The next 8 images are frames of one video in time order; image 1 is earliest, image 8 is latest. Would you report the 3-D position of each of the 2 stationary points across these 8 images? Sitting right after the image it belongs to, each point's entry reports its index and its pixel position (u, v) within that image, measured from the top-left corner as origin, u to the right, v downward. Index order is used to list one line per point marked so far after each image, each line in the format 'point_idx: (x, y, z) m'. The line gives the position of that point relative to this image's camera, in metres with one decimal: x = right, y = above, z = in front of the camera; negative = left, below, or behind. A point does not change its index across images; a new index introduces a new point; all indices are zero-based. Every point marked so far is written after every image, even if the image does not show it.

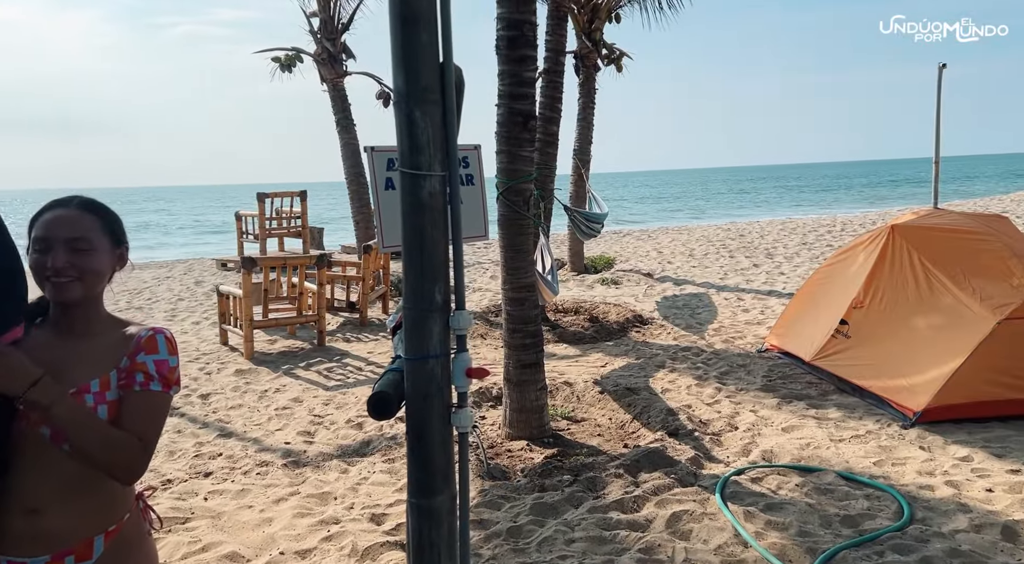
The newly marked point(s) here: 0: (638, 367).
0: (+1.0, -0.7, +5.8) m
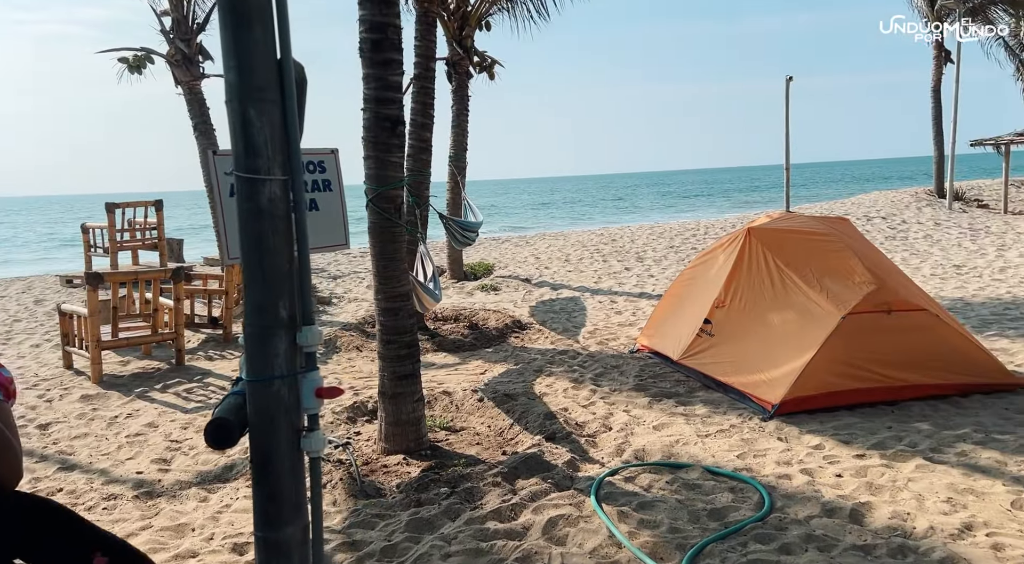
0: (0.0, -0.7, +5.8) m
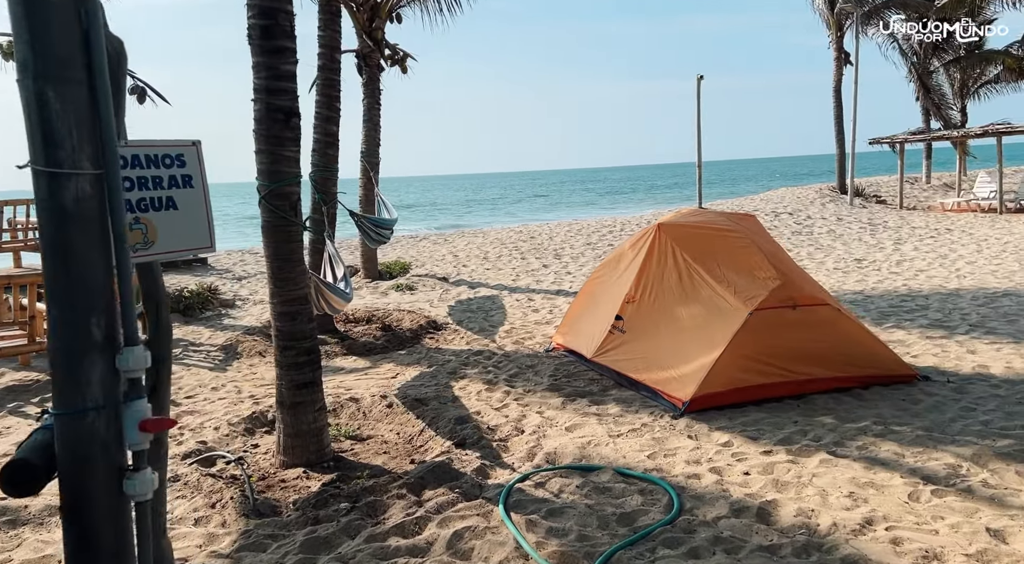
0: (-0.6, -0.7, +5.6) m
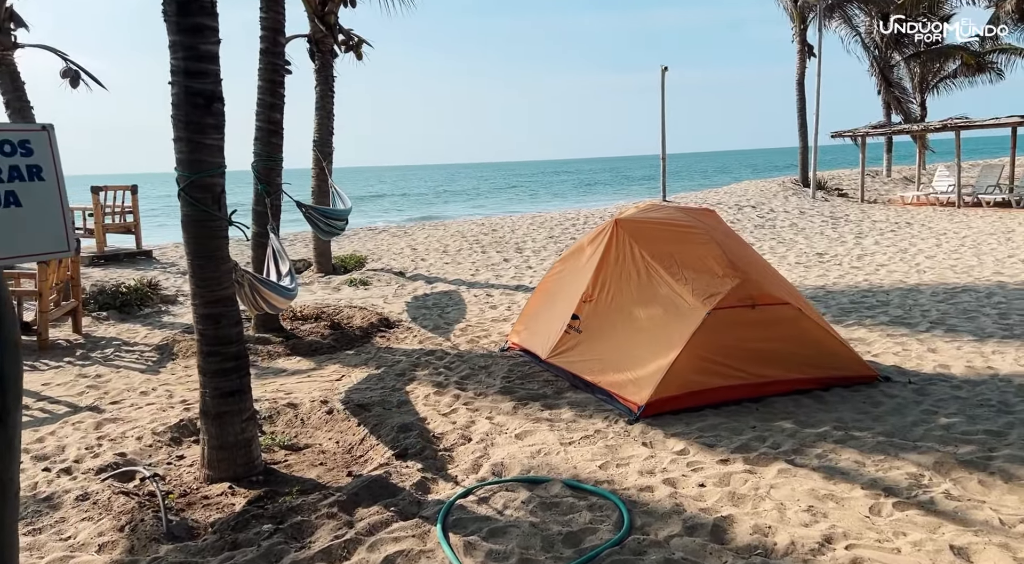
0: (-1.0, -0.7, +5.3) m
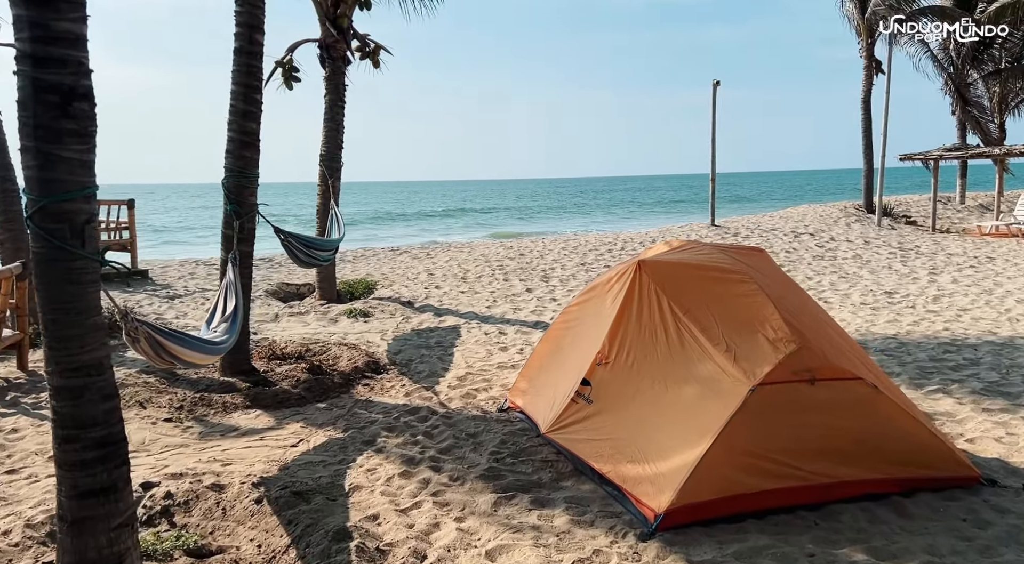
0: (-1.0, -1.0, +4.3) m
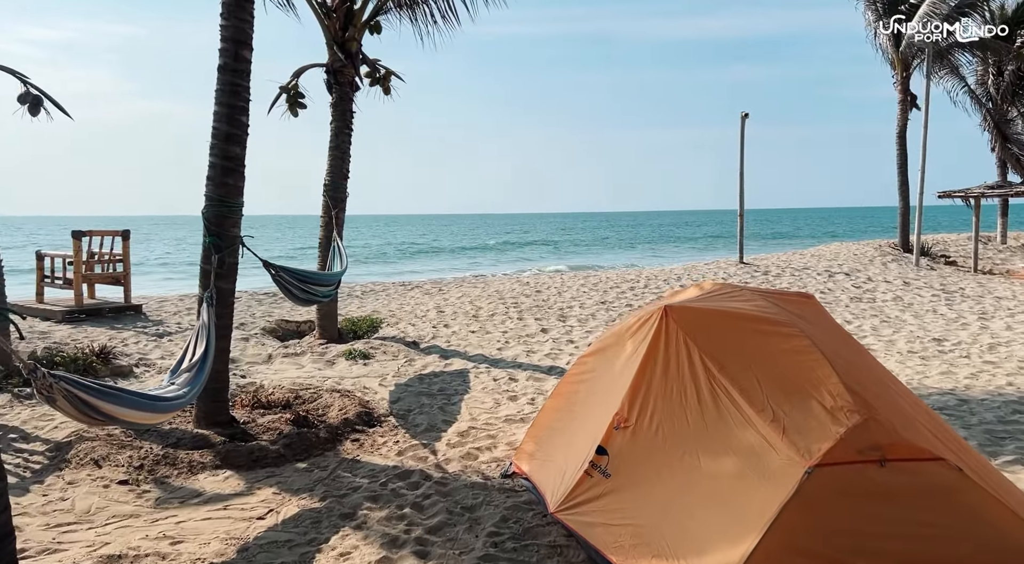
0: (-1.0, -1.2, +3.7) m
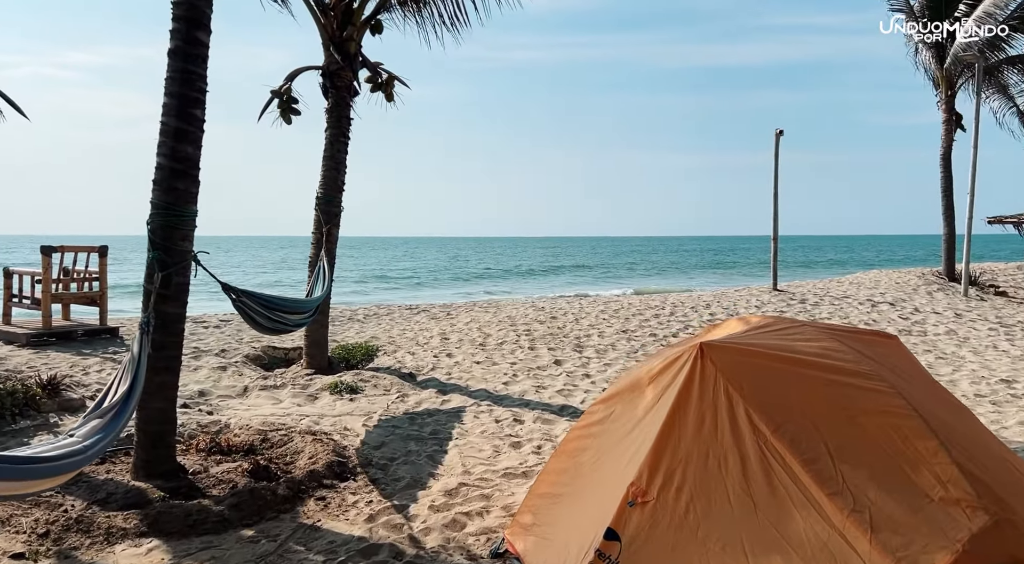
0: (-1.1, -1.3, +2.9) m
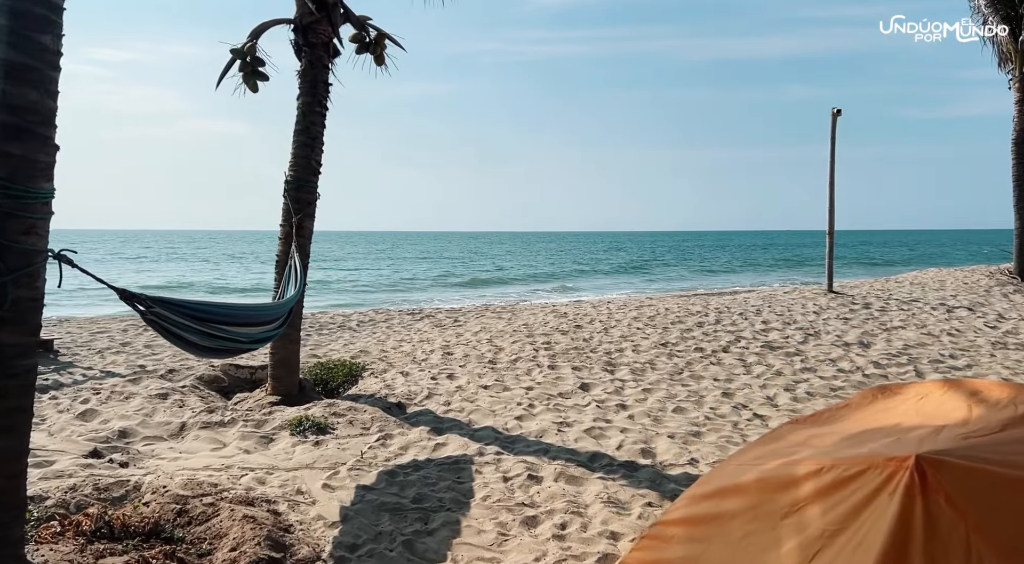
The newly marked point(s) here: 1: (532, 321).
0: (-1.1, -1.4, +1.4) m
1: (+0.3, -0.5, +8.8) m
